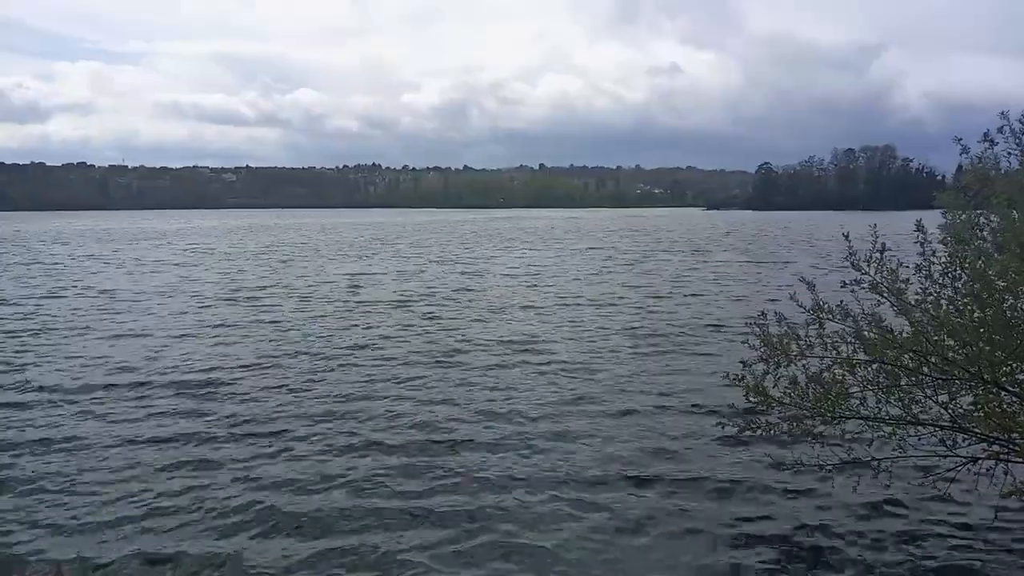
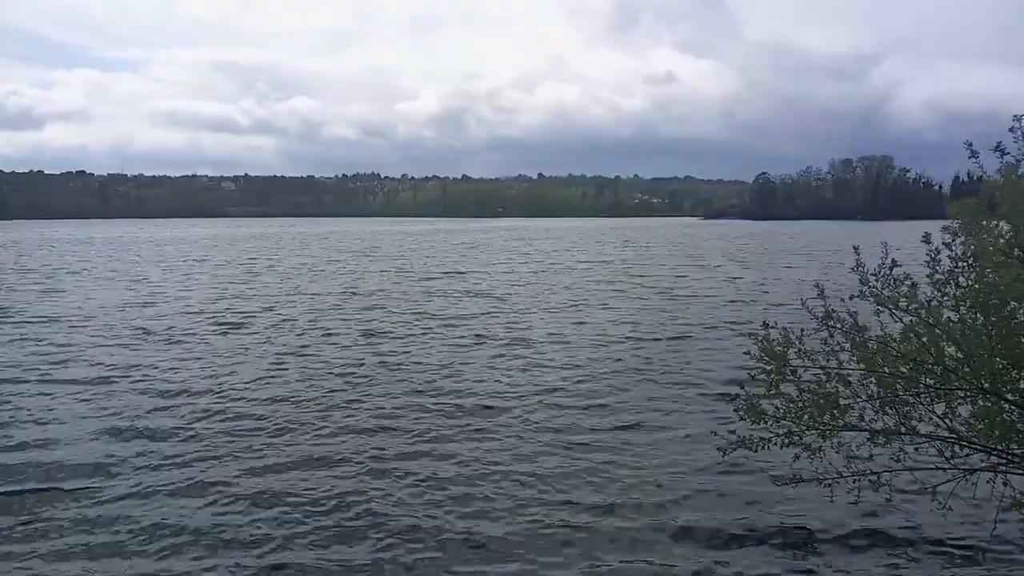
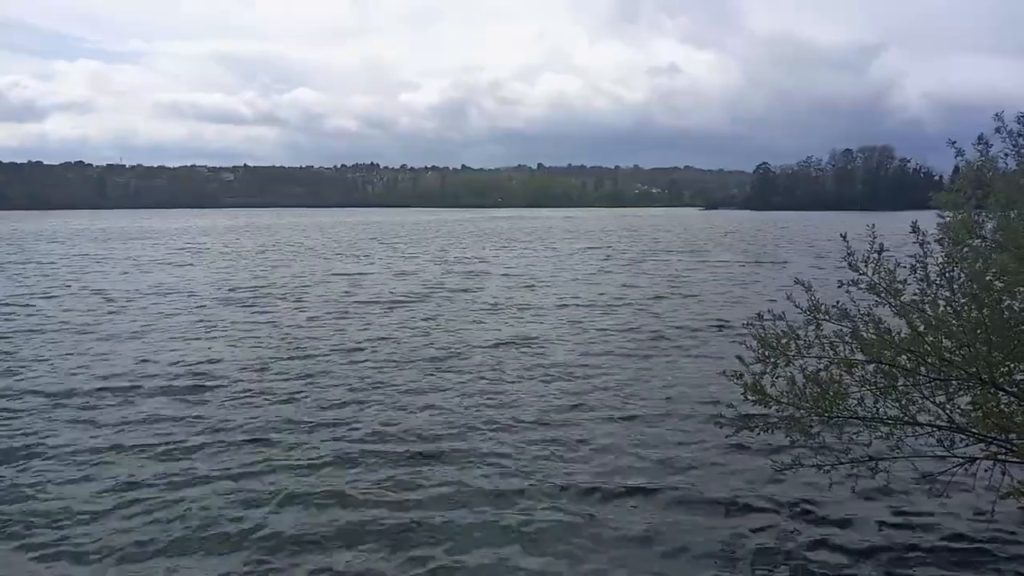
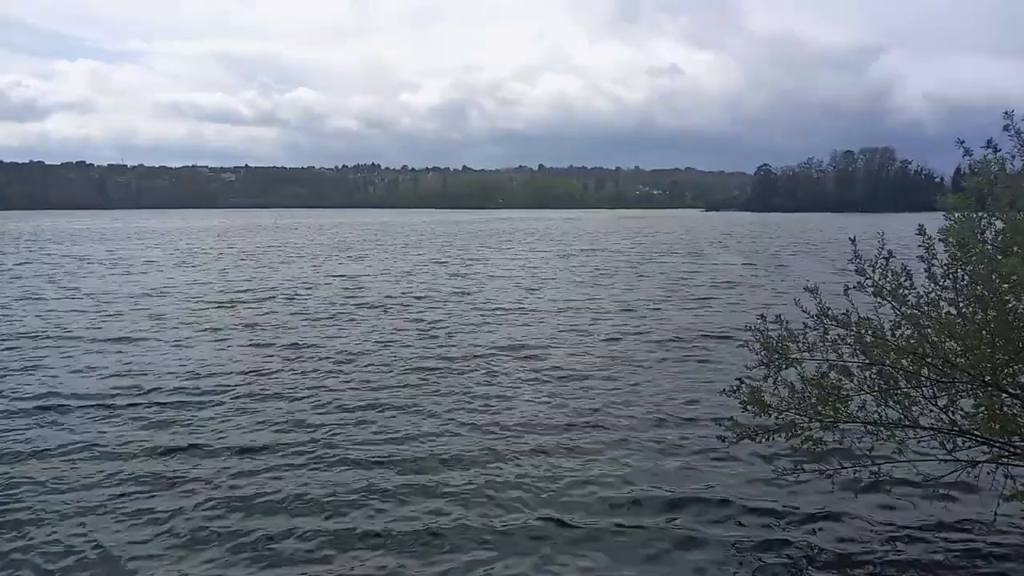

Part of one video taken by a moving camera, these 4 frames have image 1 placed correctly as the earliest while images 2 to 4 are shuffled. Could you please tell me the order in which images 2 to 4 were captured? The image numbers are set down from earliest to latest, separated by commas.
3, 4, 2
